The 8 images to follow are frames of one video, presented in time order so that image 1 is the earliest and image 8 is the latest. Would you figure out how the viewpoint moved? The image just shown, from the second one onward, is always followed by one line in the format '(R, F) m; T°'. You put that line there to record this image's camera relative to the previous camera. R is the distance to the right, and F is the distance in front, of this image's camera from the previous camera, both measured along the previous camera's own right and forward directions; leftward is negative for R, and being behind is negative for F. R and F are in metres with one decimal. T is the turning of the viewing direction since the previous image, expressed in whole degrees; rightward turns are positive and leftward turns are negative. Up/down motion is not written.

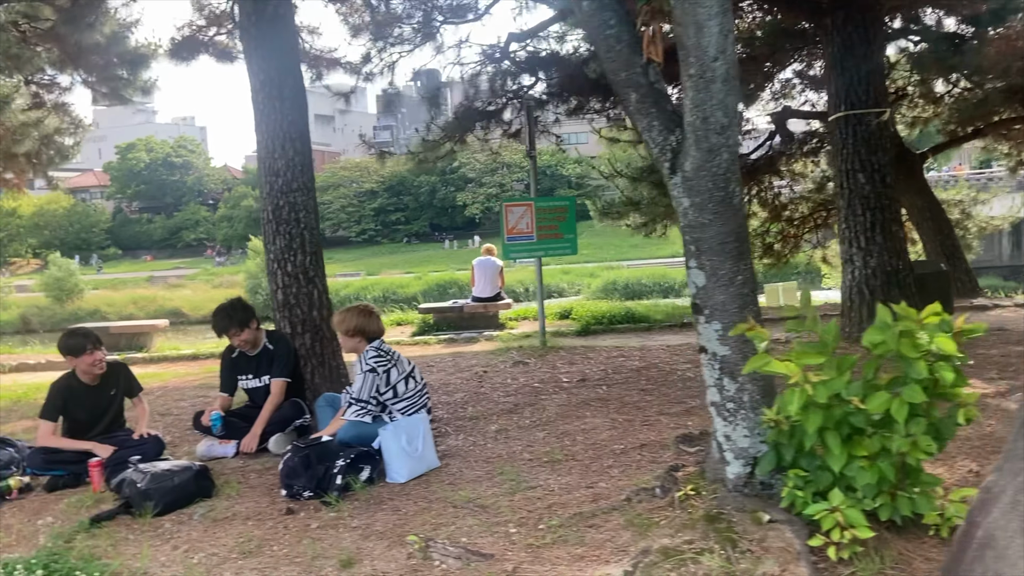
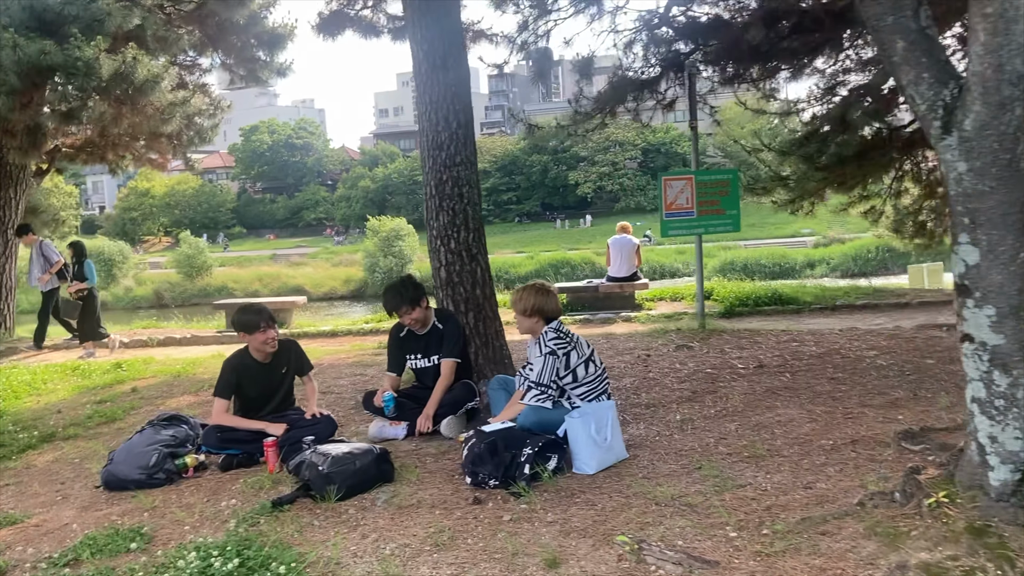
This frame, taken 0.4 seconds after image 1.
(-0.3, +0.3) m; -7°
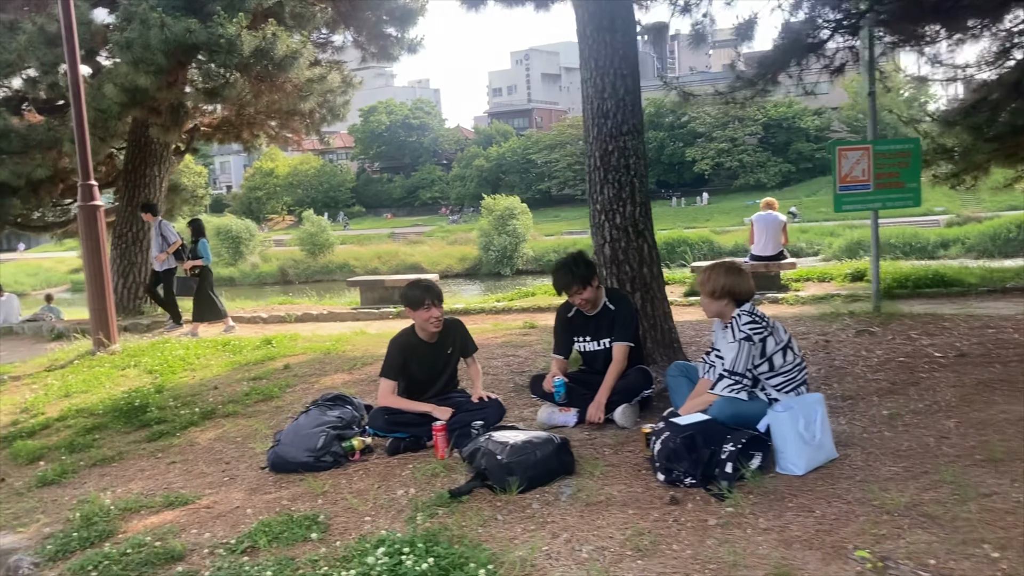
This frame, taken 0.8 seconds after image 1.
(-0.3, +0.3) m; -7°
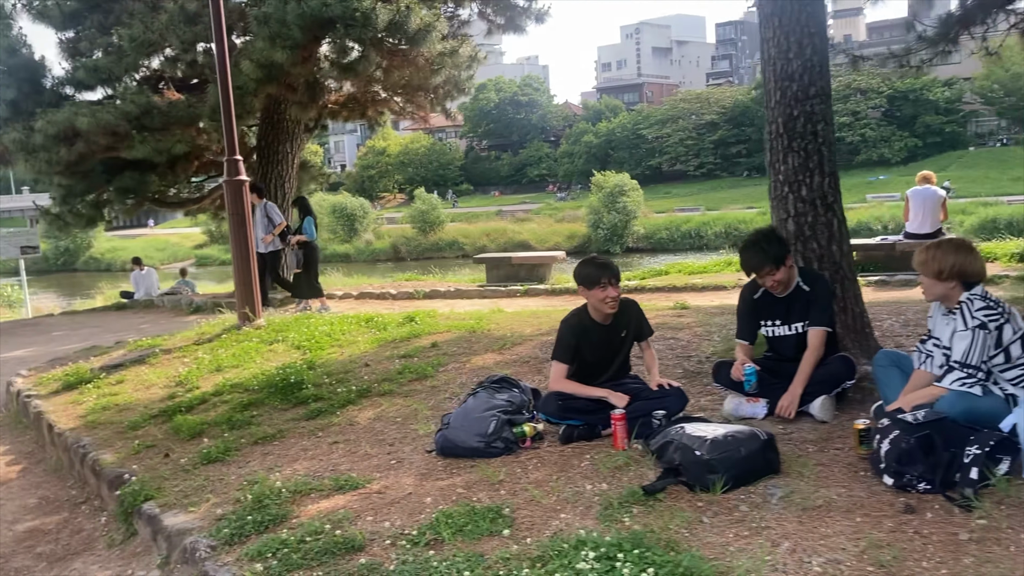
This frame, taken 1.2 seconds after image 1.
(-0.3, +0.3) m; -6°
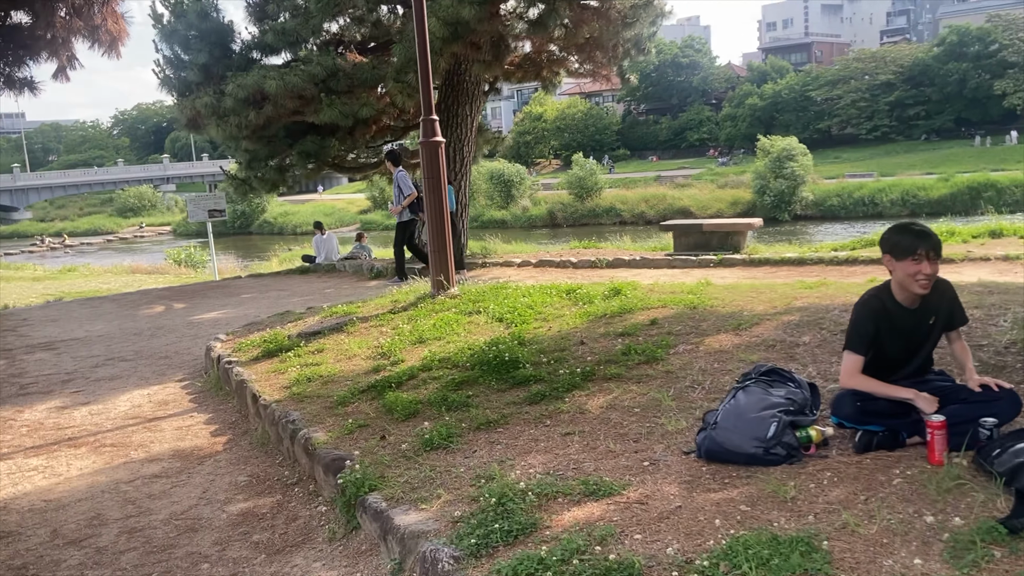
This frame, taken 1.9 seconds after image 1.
(-0.4, +0.5) m; -9°
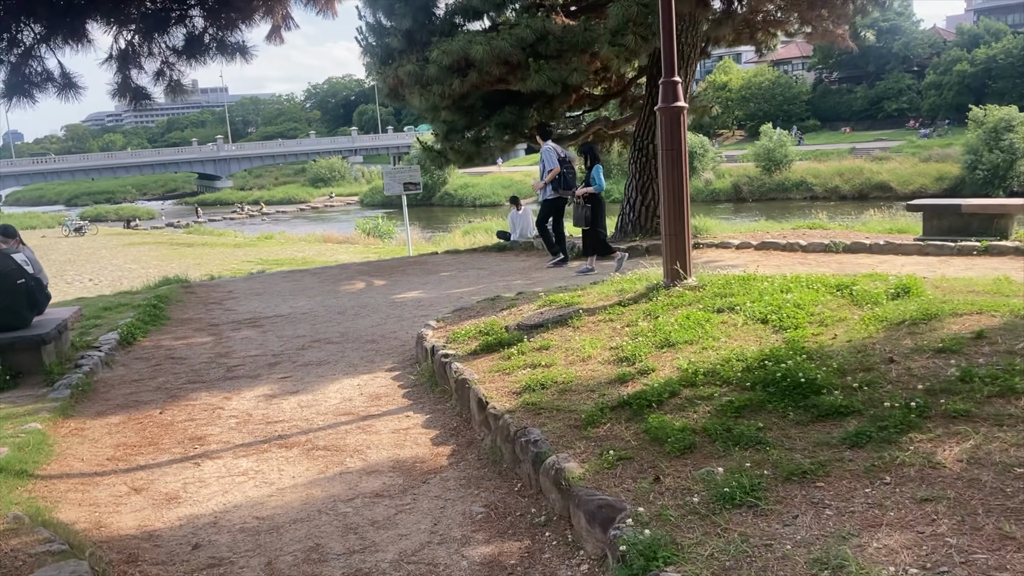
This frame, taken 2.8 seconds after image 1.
(-0.5, +0.8) m; -11°
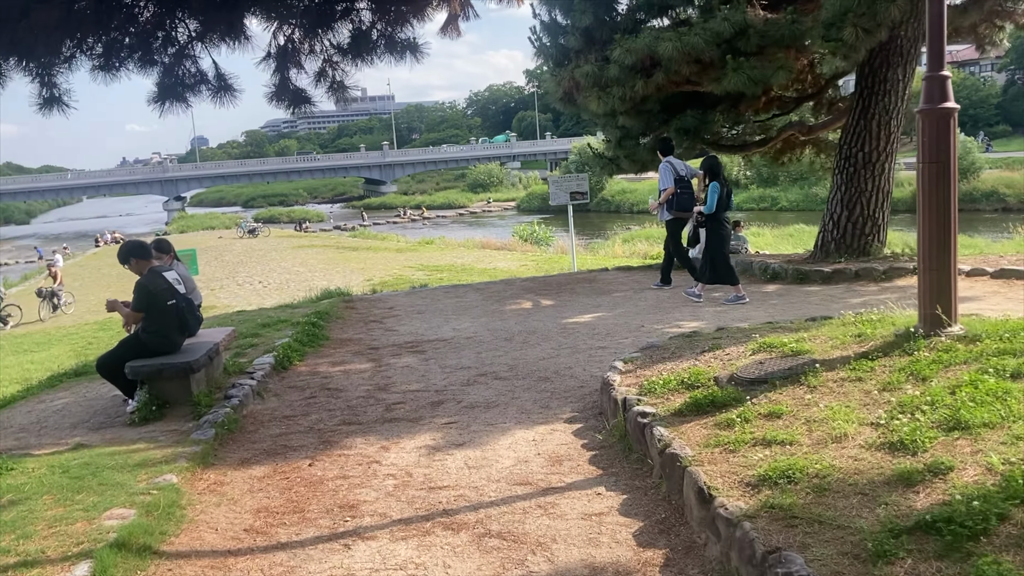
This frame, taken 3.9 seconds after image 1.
(-0.3, +1.0) m; -9°
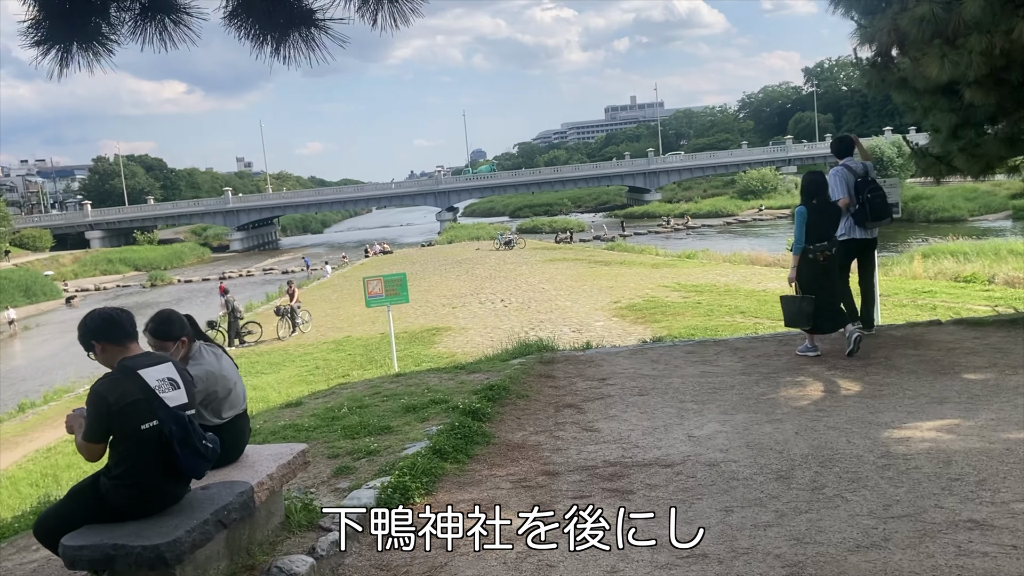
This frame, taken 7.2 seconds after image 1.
(0.0, +3.2) m; -16°
